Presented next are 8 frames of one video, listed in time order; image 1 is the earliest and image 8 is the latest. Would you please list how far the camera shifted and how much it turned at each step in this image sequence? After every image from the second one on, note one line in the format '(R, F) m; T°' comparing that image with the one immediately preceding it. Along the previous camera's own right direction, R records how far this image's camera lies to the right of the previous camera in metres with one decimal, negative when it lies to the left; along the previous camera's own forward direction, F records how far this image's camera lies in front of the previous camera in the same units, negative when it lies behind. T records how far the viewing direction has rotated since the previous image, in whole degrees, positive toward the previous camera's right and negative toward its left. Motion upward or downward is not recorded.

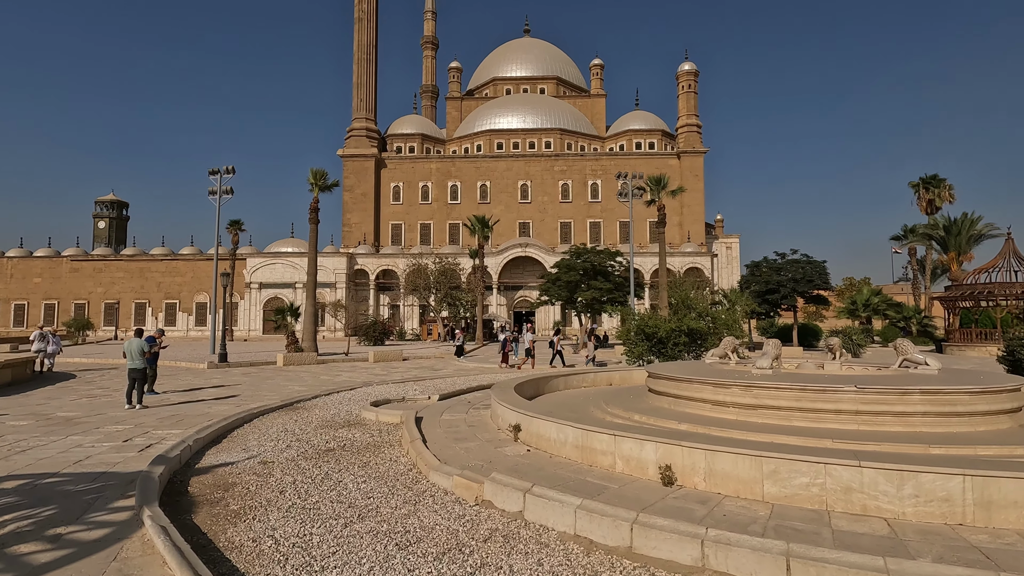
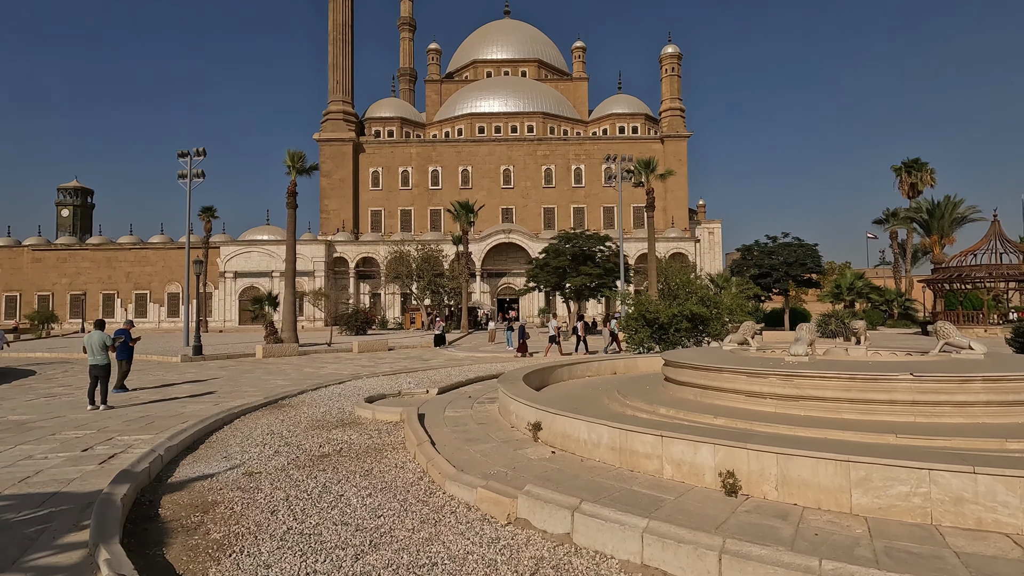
(-0.4, +0.8) m; +2°
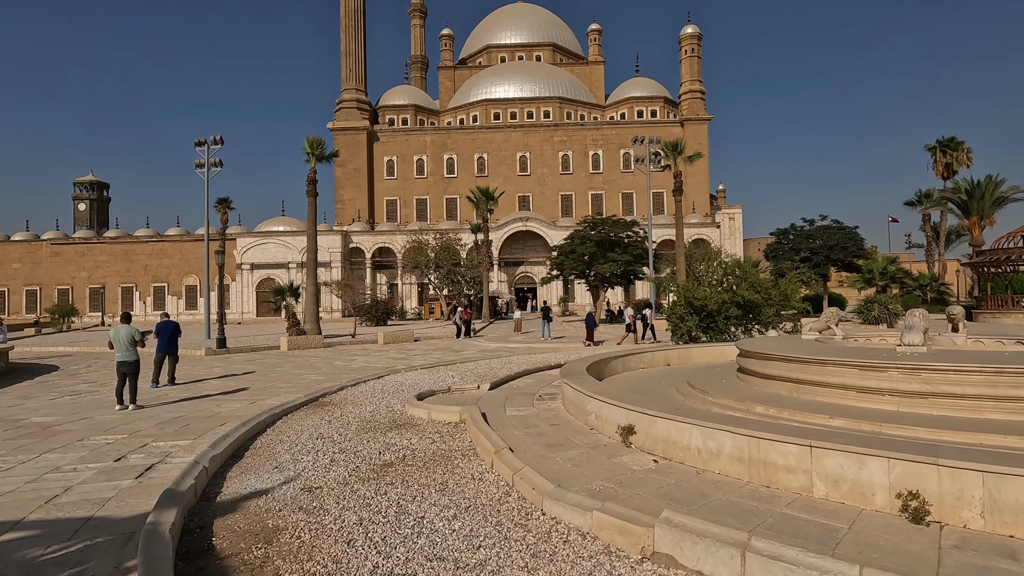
(-0.8, +0.8) m; -1°
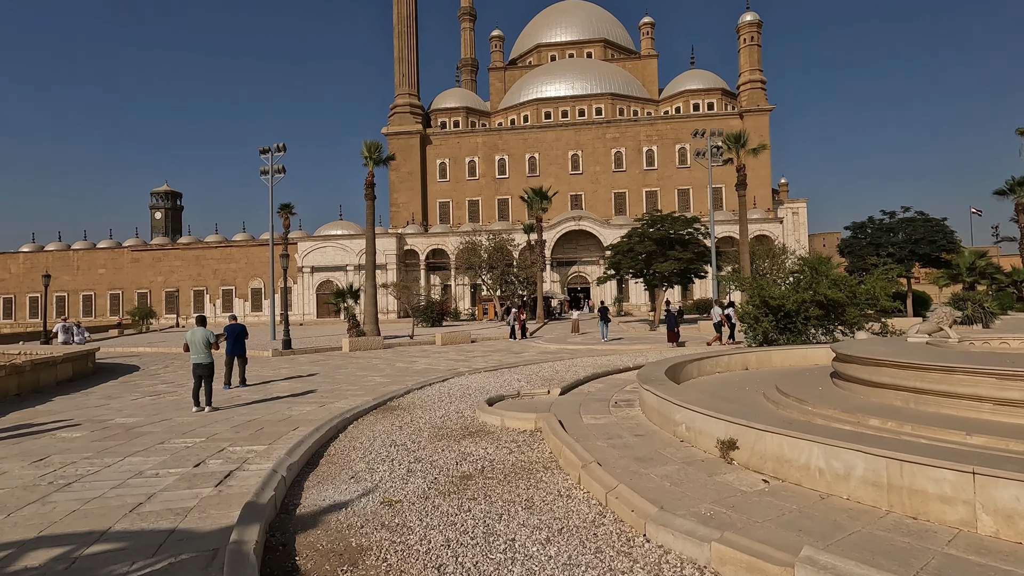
(-0.3, +0.4) m; -5°
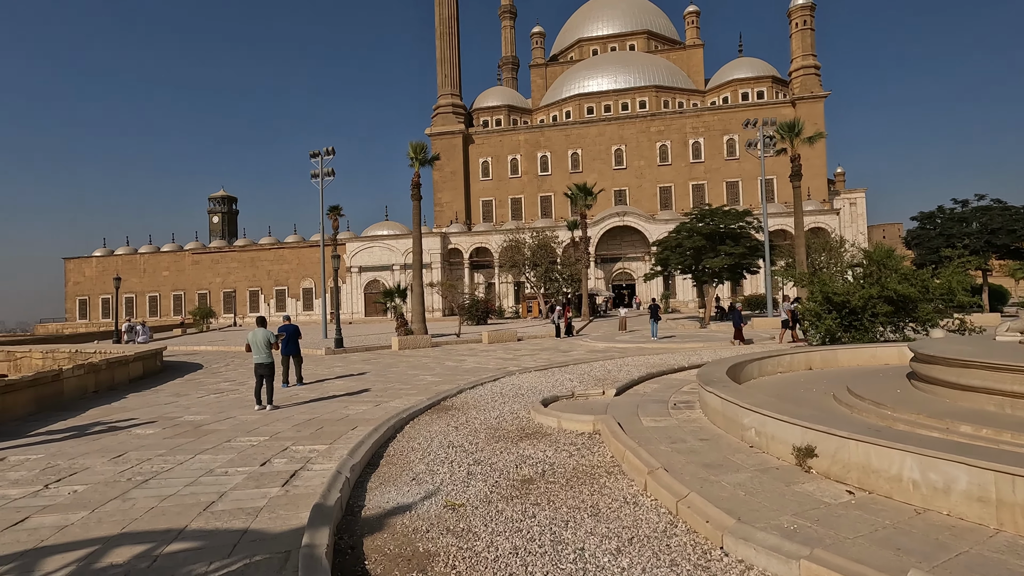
(-0.2, +0.1) m; -5°
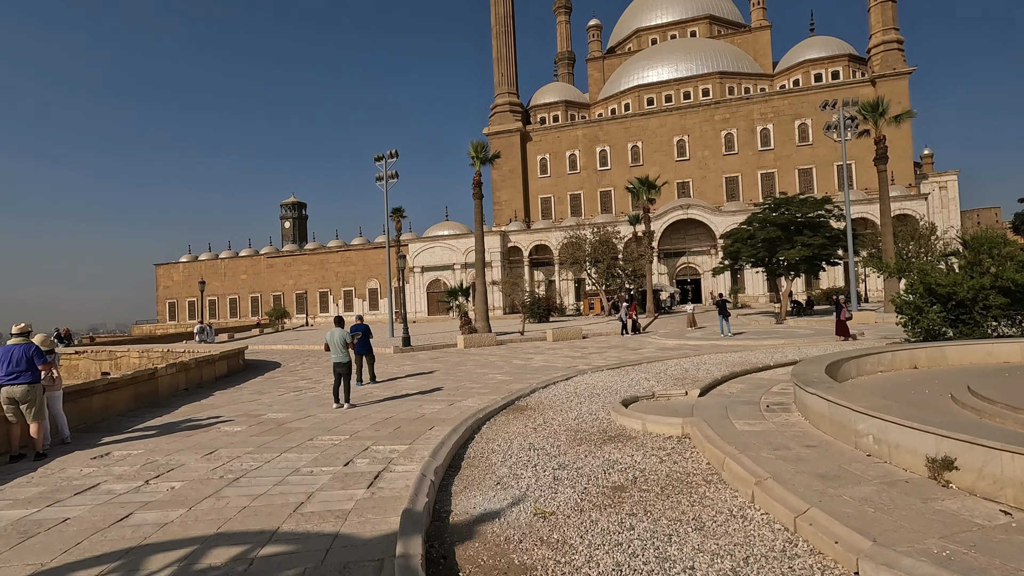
(-0.2, +0.2) m; -6°
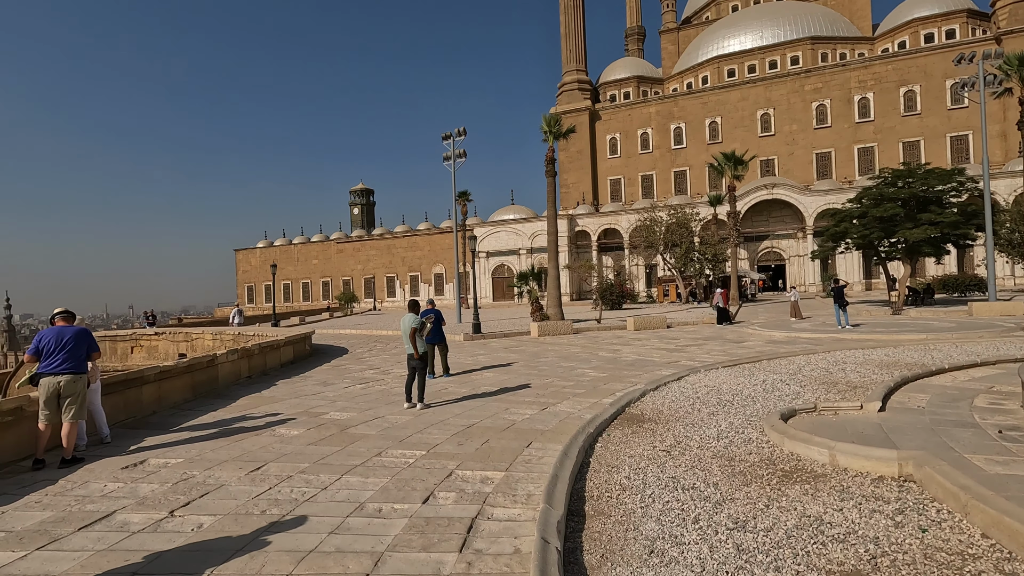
(-0.6, +1.6) m; -7°
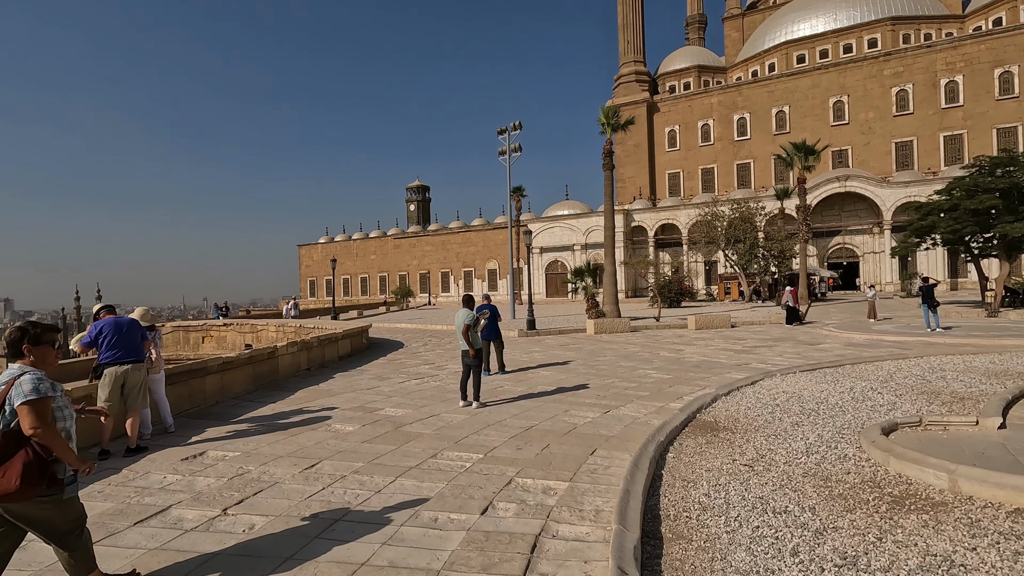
(-0.1, +0.3) m; -6°
